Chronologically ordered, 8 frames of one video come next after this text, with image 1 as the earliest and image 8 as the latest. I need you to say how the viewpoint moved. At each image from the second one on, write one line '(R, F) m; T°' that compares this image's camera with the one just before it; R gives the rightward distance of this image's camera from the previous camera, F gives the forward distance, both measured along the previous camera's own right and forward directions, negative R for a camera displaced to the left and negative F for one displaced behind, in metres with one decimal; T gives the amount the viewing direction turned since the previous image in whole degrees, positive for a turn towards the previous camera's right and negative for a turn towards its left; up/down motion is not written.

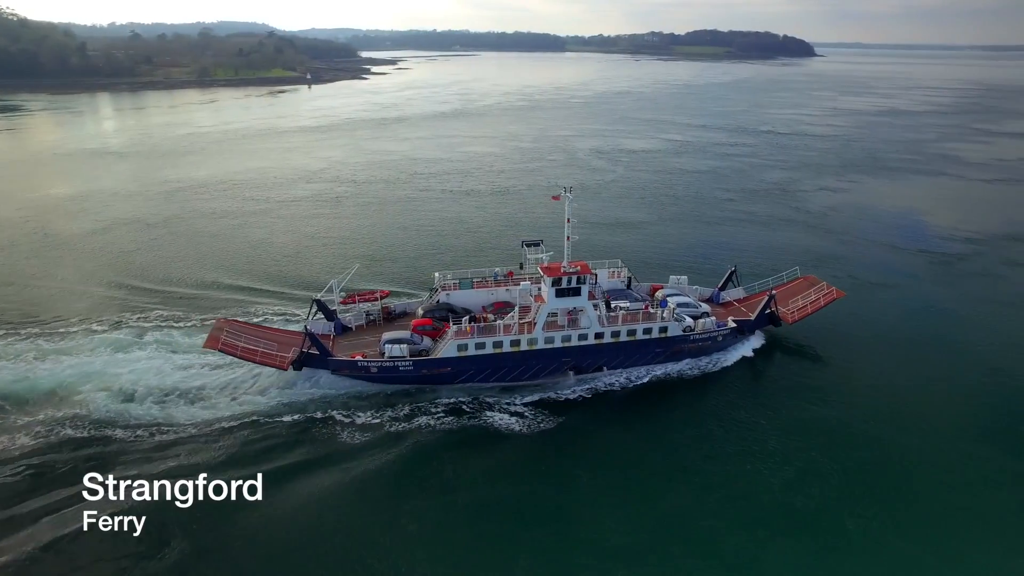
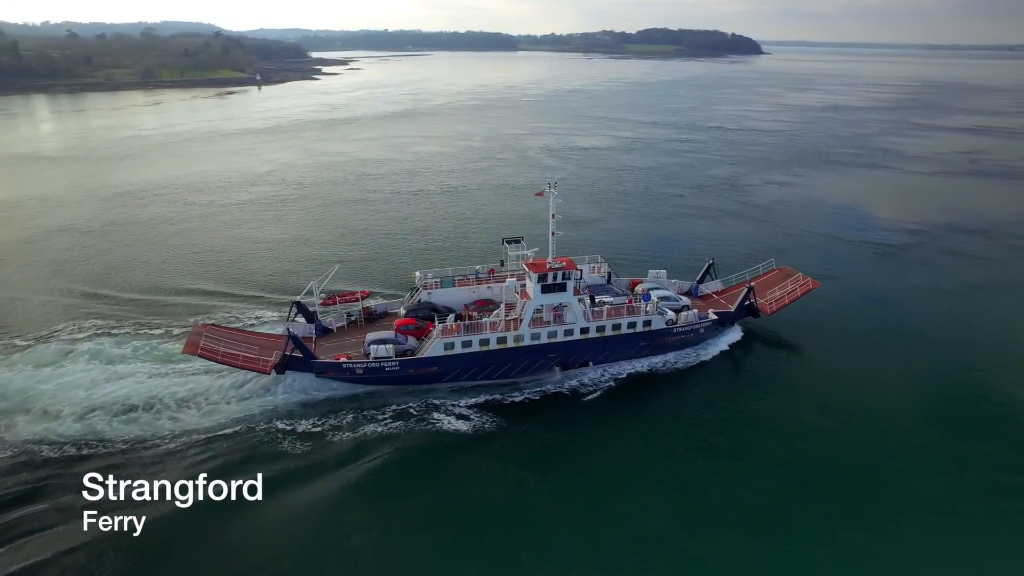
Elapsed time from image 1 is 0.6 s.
(-1.2, -0.1) m; +4°
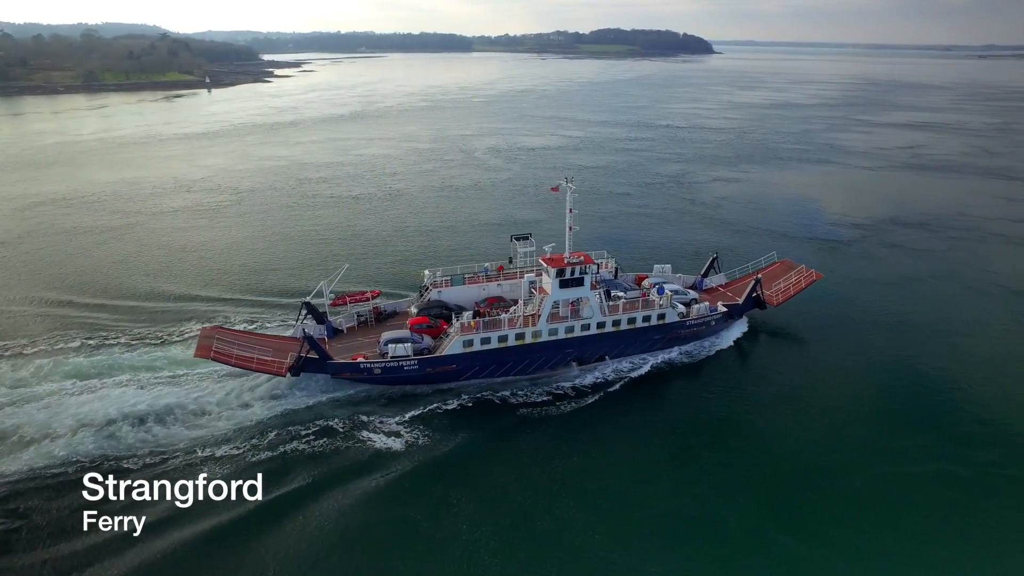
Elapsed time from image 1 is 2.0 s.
(-2.5, -0.1) m; +4°
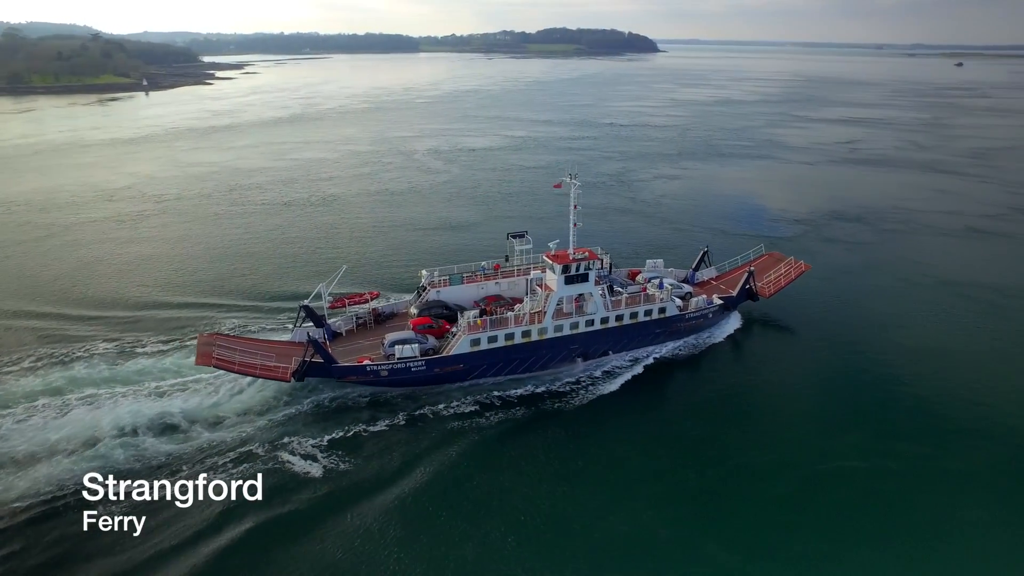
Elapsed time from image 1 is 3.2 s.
(-2.3, +0.1) m; +5°
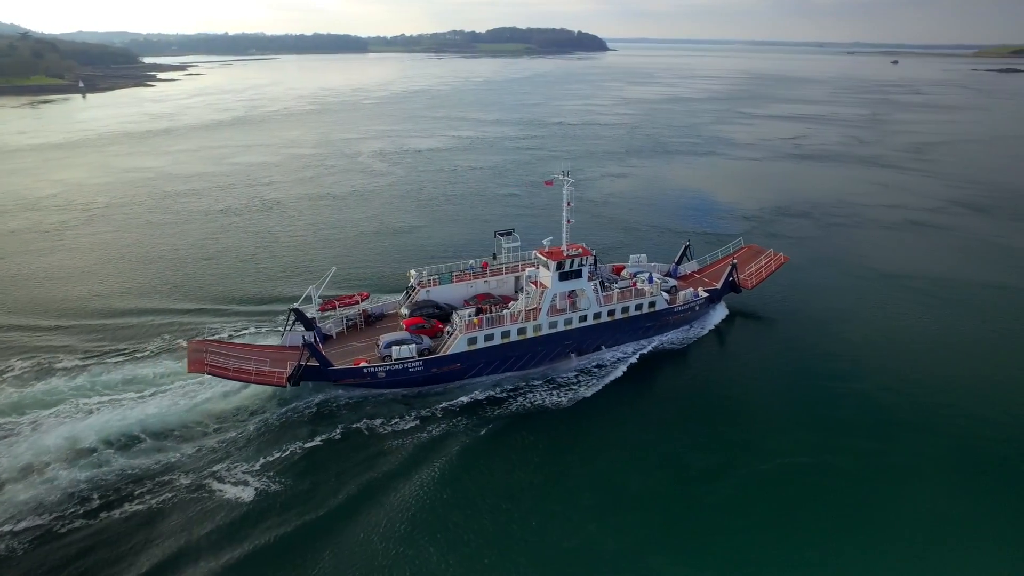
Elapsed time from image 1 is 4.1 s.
(-1.7, +0.2) m; +4°
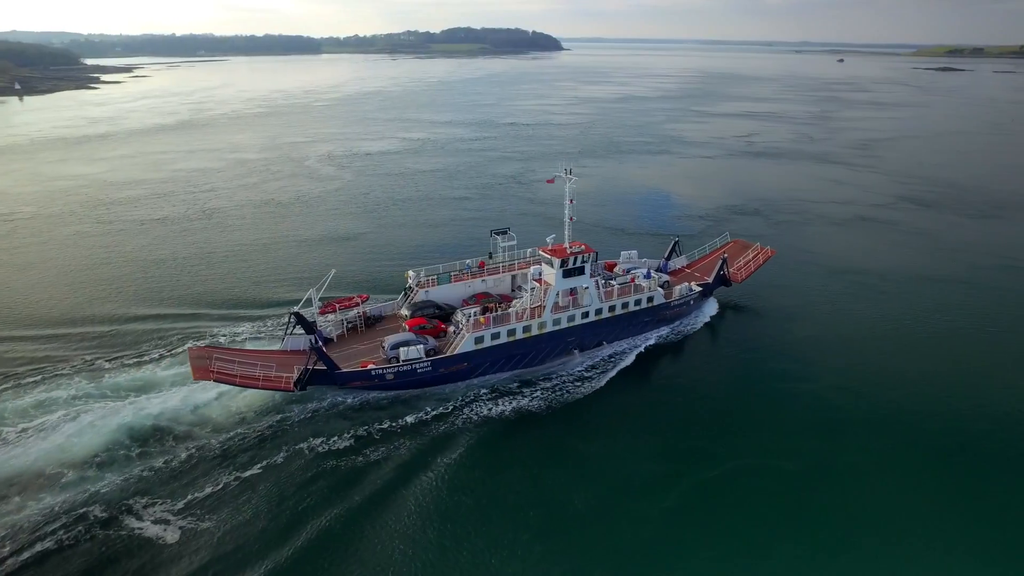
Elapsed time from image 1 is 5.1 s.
(-2.0, +0.5) m; +4°
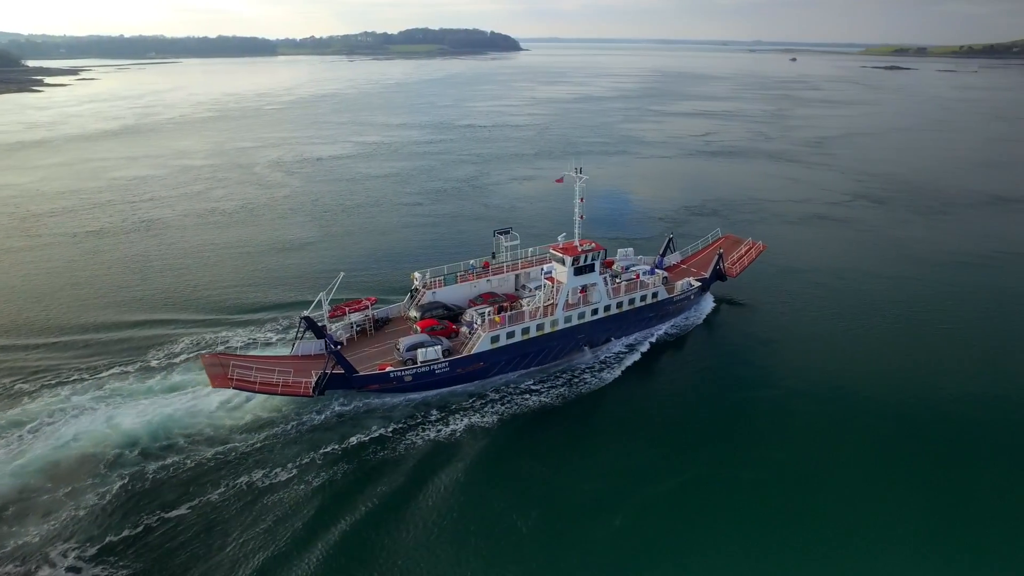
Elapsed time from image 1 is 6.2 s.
(-2.2, +0.6) m; +4°
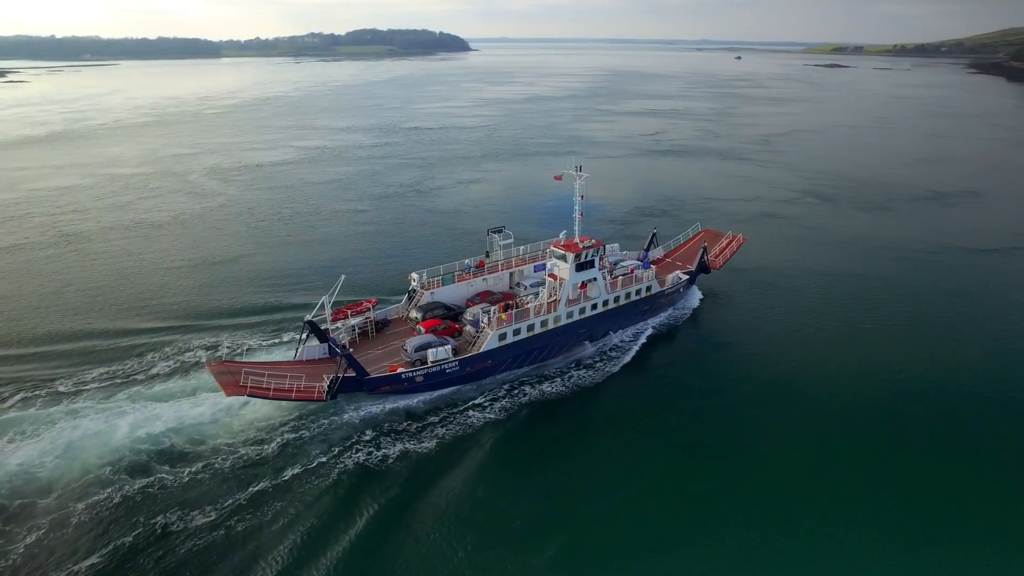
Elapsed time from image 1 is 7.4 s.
(-2.1, +0.6) m; +5°
